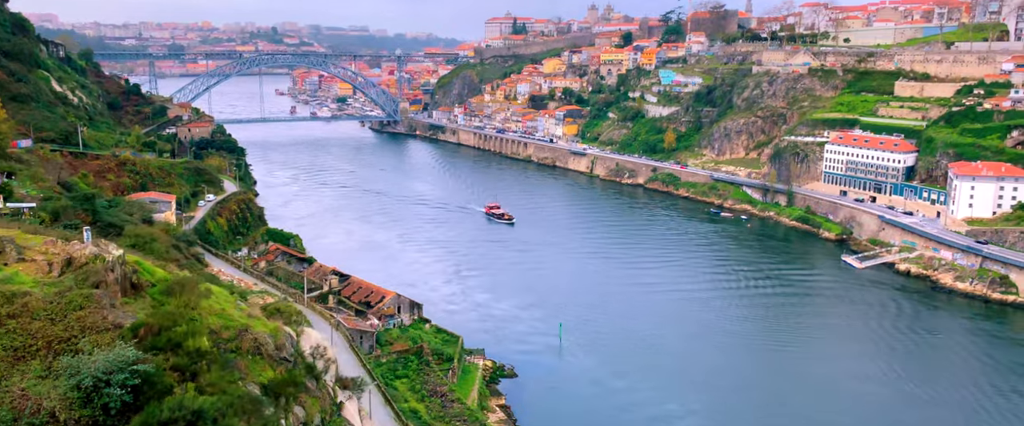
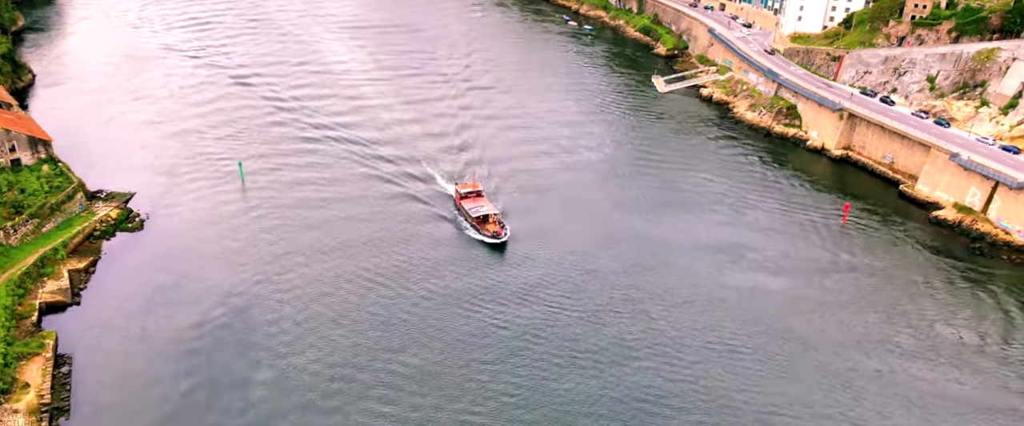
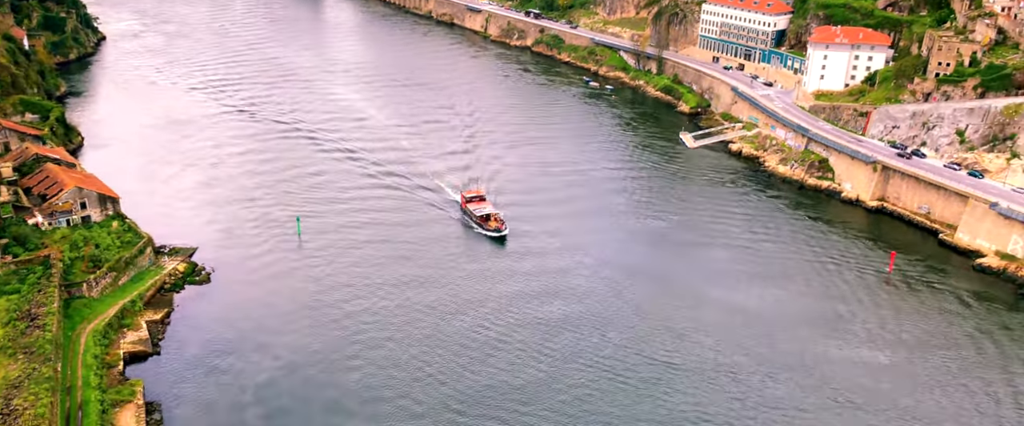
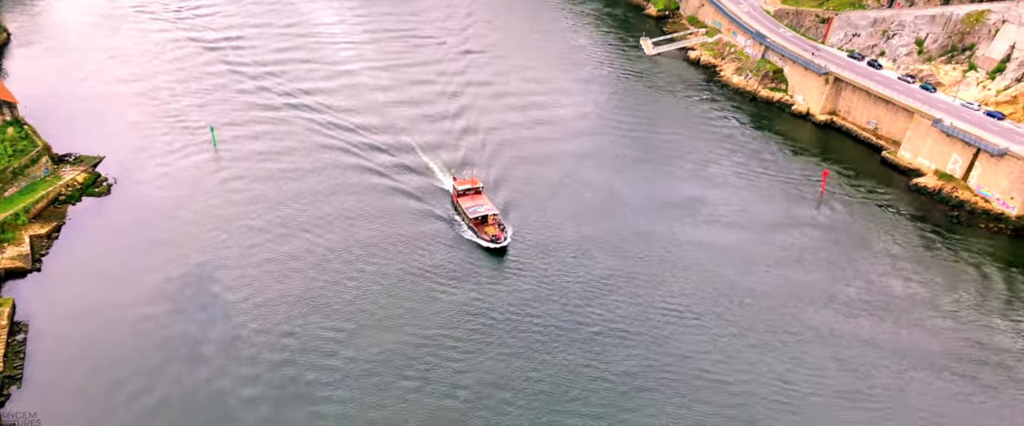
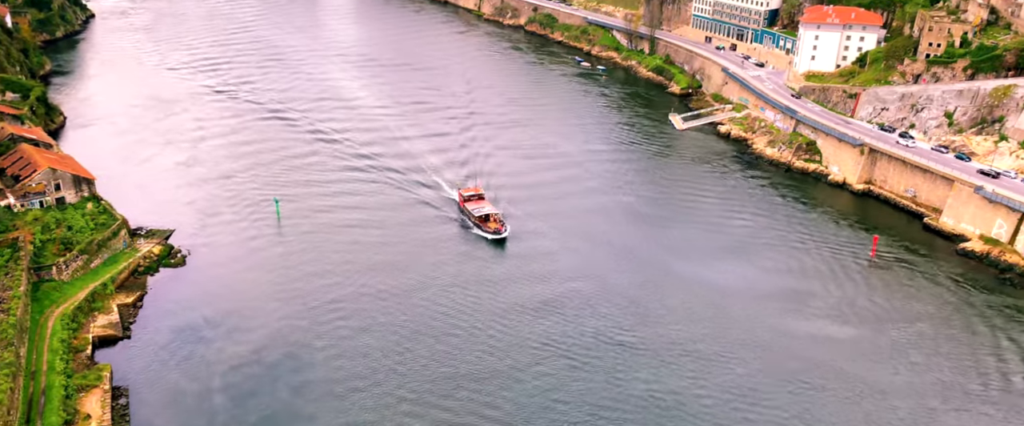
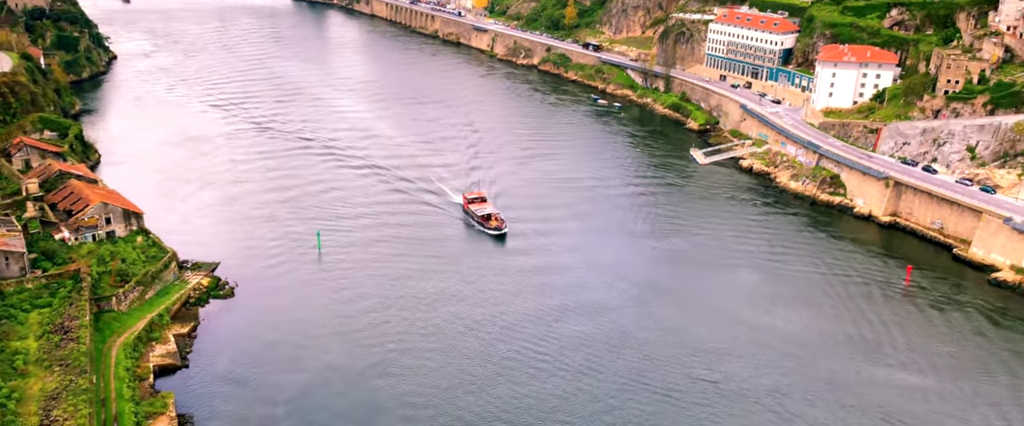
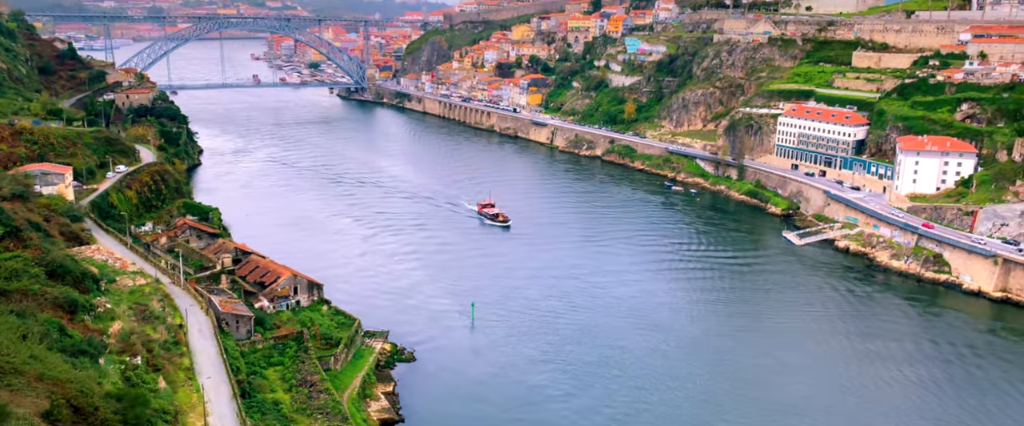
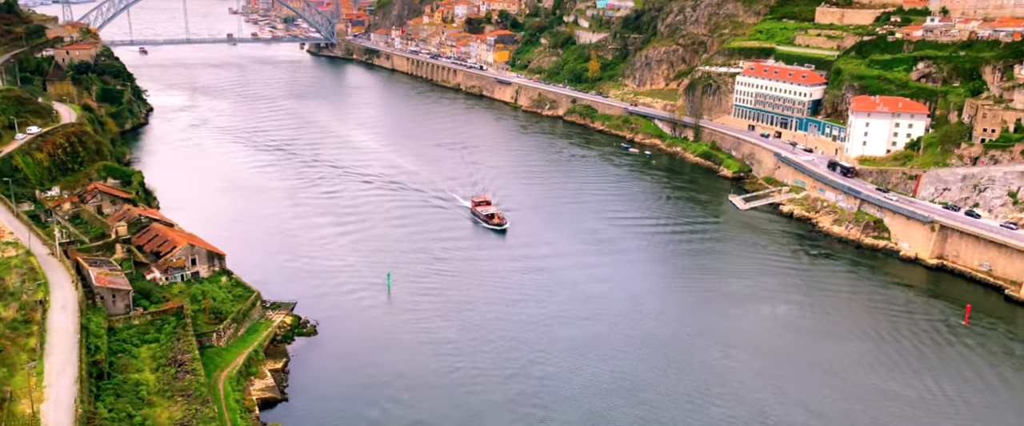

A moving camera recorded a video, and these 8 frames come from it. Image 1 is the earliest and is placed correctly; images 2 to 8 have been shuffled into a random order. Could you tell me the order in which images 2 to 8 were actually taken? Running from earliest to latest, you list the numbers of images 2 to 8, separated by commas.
7, 8, 6, 3, 5, 2, 4
